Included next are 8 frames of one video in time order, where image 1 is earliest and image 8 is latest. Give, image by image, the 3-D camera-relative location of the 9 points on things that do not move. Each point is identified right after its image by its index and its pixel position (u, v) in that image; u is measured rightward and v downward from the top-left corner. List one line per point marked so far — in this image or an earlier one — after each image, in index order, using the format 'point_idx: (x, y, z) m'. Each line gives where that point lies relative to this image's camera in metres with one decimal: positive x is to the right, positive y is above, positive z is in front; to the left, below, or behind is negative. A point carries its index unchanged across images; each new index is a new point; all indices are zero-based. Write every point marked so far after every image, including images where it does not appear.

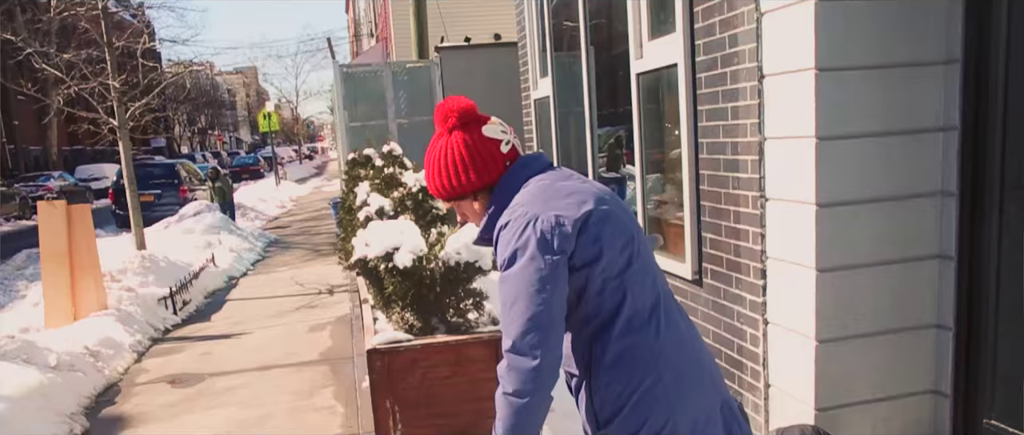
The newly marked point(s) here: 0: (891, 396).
0: (+1.7, -0.8, +3.7) m
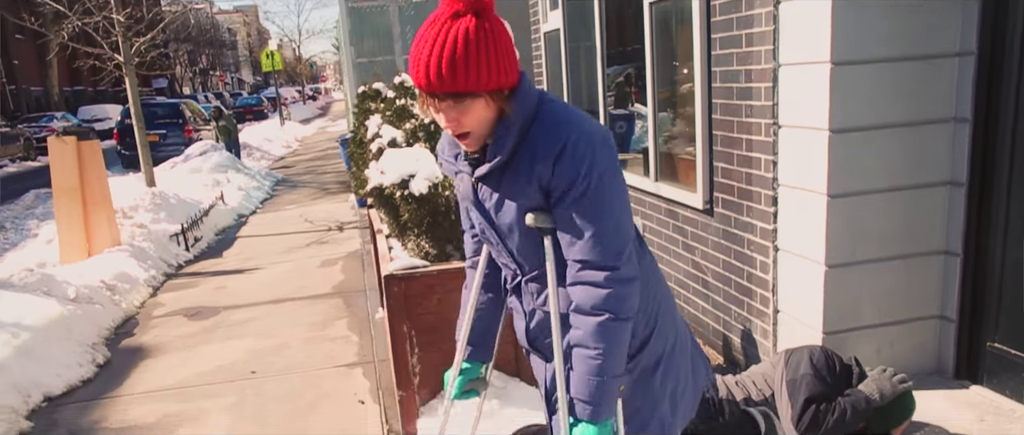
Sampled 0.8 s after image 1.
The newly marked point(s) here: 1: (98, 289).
0: (+1.7, -0.5, +3.8) m
1: (-3.3, -0.6, +6.8) m
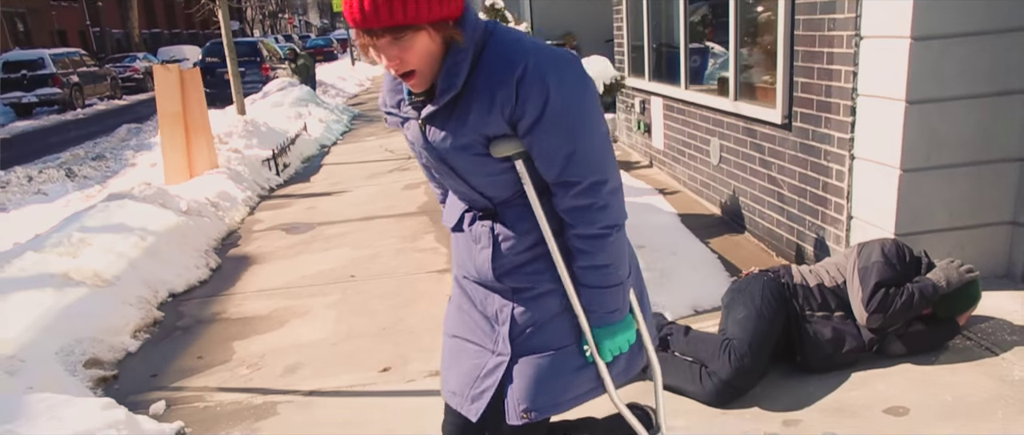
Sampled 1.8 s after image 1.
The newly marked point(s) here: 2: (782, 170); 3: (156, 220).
0: (+2.1, 0.0, +4.0) m
1: (-2.6, +0.1, +7.4) m
2: (+1.6, +0.3, +5.0) m
3: (-2.6, 0.0, +6.3) m
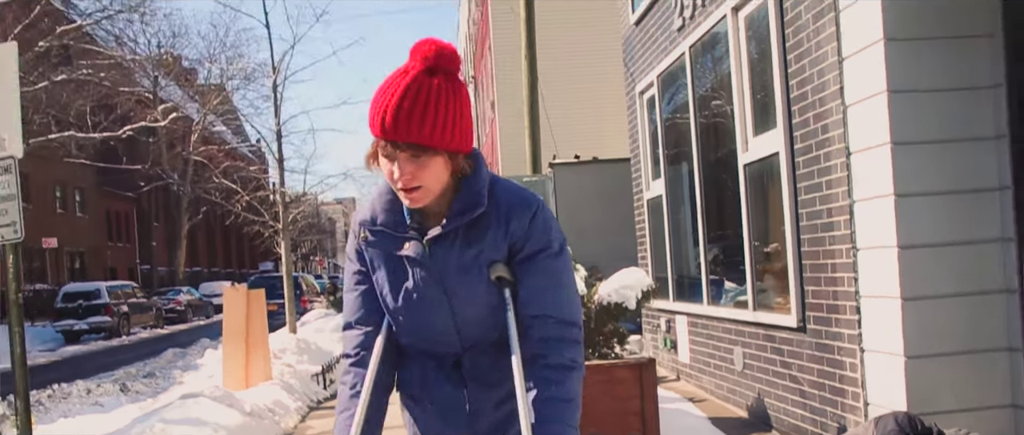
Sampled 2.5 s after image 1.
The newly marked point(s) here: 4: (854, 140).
0: (+2.4, -1.0, +4.6) m
1: (-2.3, -1.8, +7.9) m
2: (+1.9, -1.0, +5.6) m
3: (-2.3, -1.6, +6.9) m
4: (+1.9, +0.4, +4.8) m
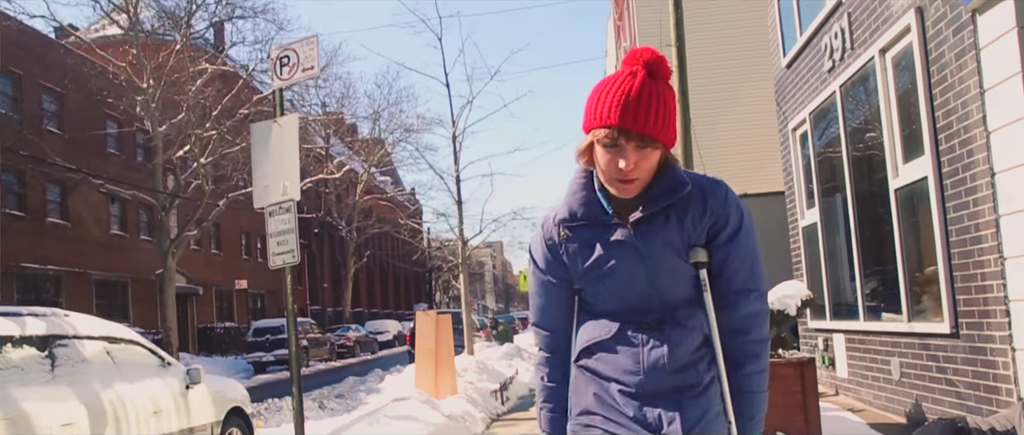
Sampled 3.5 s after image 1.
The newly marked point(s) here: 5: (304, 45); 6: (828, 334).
0: (+3.5, -1.1, +5.0) m
1: (-0.5, -2.1, +9.1) m
2: (+3.2, -1.1, +6.1) m
3: (-0.7, -1.9, +8.0) m
4: (+3.0, +0.4, +5.4) m
5: (-1.6, +1.3, +6.5) m
6: (+3.4, -1.2, +9.2) m
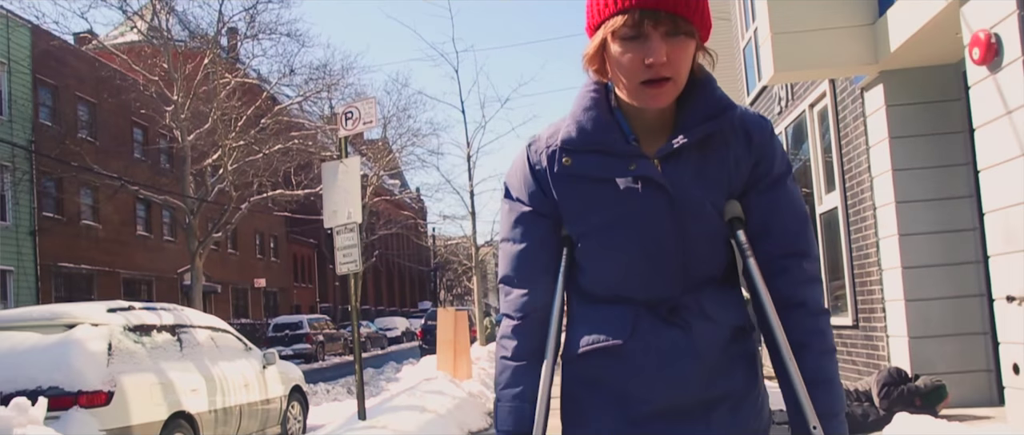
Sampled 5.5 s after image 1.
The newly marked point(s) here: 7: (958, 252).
0: (+3.6, -1.3, +7.0) m
1: (-0.5, -2.3, +11.1) m
2: (+3.3, -1.3, +8.1) m
3: (-0.6, -2.0, +10.0) m
4: (+3.1, +0.2, +7.4) m
5: (-1.5, +1.1, +8.5) m
6: (+3.5, -1.4, +11.2) m
7: (+3.6, -0.3, +7.0) m
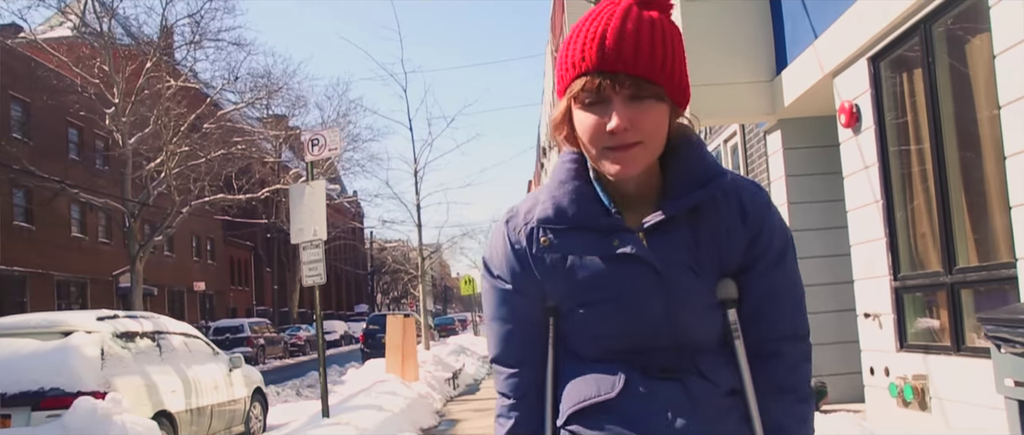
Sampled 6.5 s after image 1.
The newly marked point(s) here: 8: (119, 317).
0: (+3.2, -1.5, +8.3) m
1: (-1.2, -2.5, +12.0) m
2: (+2.7, -1.5, +9.3) m
3: (-1.3, -2.3, +11.0) m
4: (+2.7, -0.1, +8.6) m
5: (-2.0, +0.9, +9.4) m
6: (+2.7, -1.7, +12.4) m
7: (+3.2, -0.5, +8.3) m
8: (-3.8, -1.0, +8.3) m
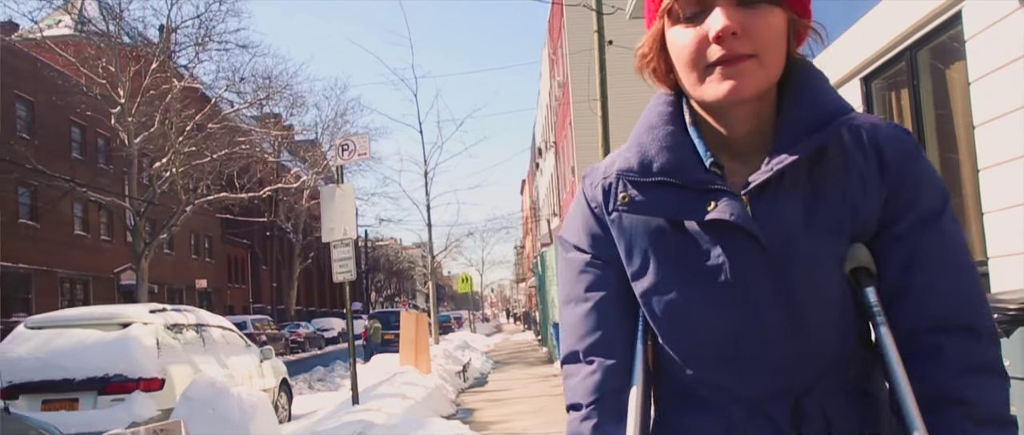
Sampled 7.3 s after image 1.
0: (+3.4, -1.5, +9.0) m
1: (-1.1, -2.5, +12.7) m
2: (+2.9, -1.6, +10.1) m
3: (-1.2, -2.3, +11.6) m
4: (+2.9, -0.1, +9.3) m
5: (-1.8, +0.9, +10.1) m
6: (+2.8, -1.7, +13.1) m
7: (+3.4, -0.6, +9.0) m
8: (-3.6, -1.0, +8.9) m
